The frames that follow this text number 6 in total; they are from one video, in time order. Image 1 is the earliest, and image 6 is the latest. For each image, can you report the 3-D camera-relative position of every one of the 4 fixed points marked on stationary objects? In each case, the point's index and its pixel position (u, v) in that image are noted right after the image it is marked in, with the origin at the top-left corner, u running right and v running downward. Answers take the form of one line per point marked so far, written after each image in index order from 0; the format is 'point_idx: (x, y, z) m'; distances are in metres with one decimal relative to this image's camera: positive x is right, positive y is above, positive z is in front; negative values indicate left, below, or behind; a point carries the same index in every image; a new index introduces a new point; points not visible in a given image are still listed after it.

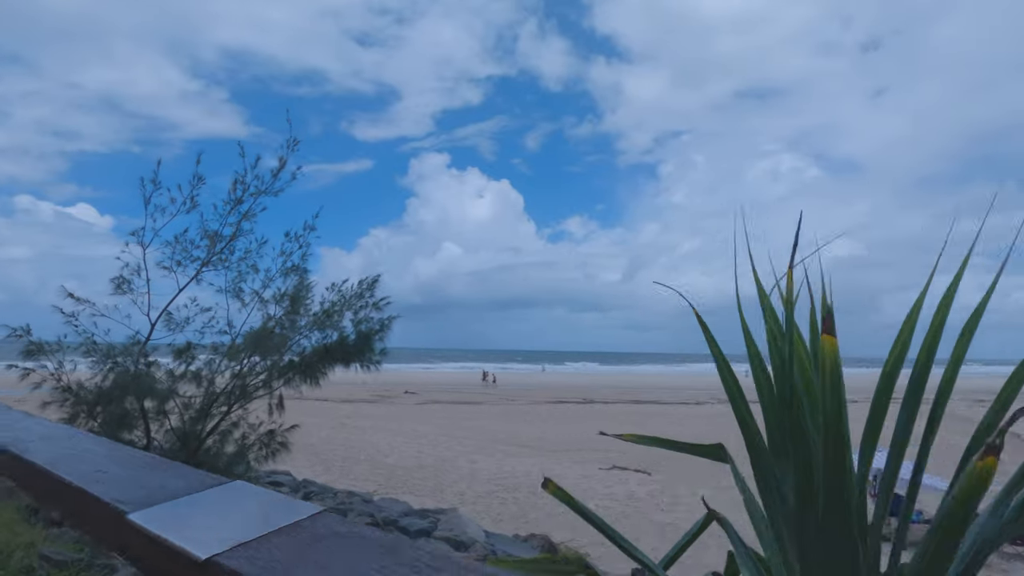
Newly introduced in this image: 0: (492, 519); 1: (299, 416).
0: (-0.4, -4.2, +10.4) m
1: (-8.1, -4.9, +19.5) m
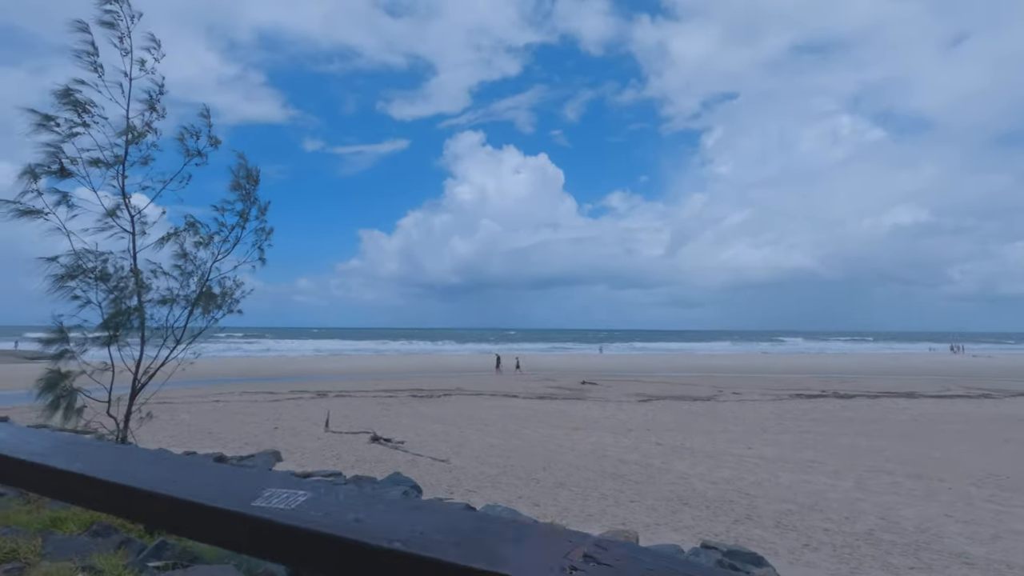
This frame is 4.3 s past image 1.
0: (+2.4, -4.2, +10.3) m
1: (-4.5, -4.7, +20.0) m
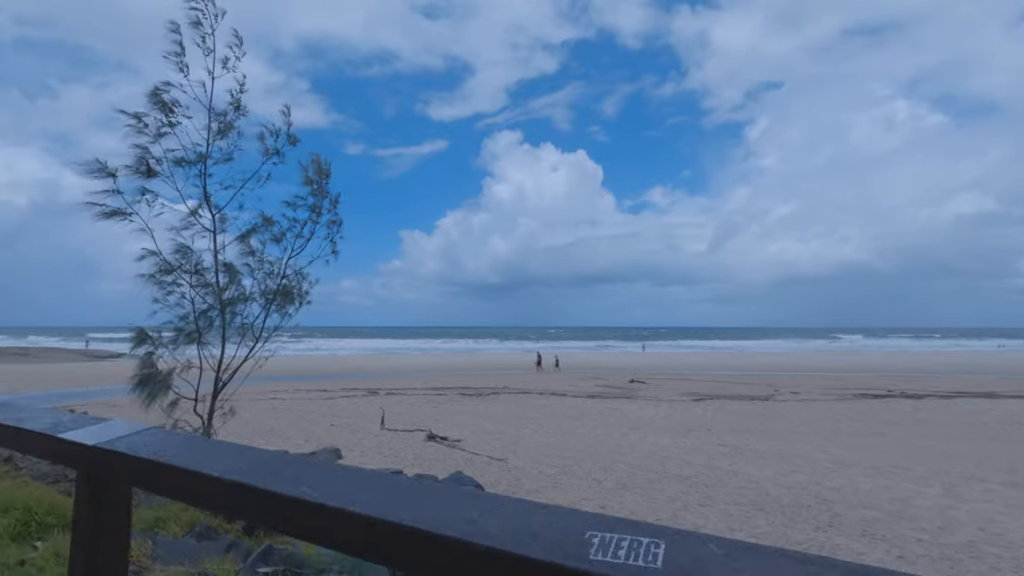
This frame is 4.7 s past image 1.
0: (+3.6, -4.1, +9.9) m
1: (-2.6, -4.6, +20.1) m
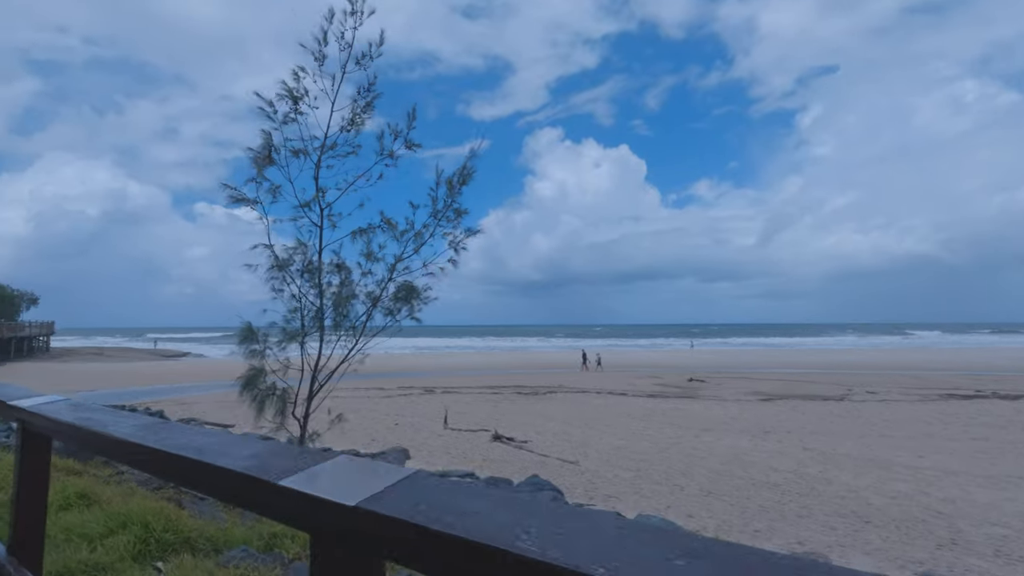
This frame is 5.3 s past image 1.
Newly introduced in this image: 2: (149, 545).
0: (+5.0, -4.0, +9.1) m
1: (-0.3, -4.5, +19.8) m
2: (-2.0, -1.4, +2.9) m
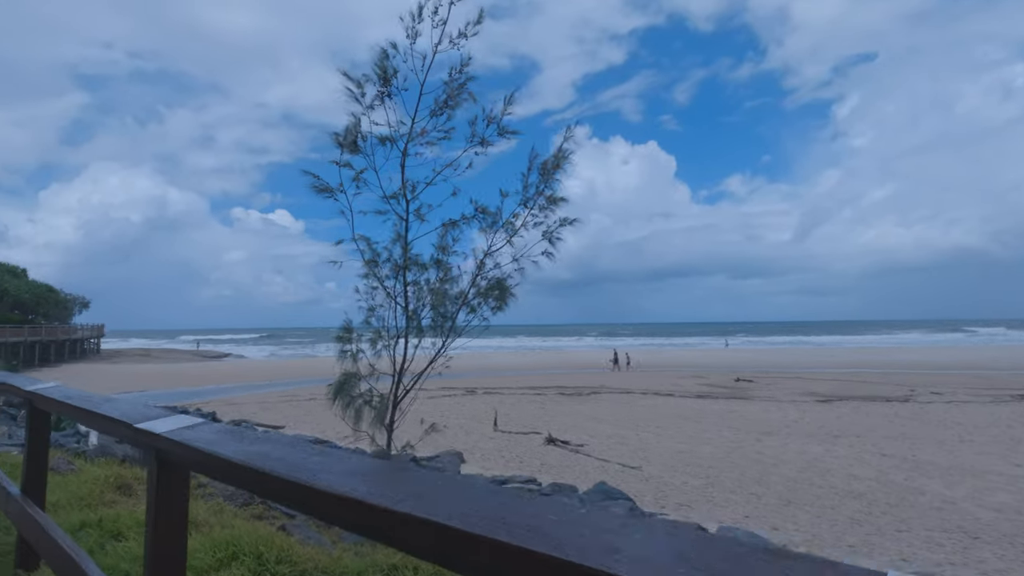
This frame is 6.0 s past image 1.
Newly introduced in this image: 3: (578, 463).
0: (+6.2, -3.9, +8.4) m
1: (+1.4, -4.4, +19.3) m
2: (-1.2, -1.4, +2.5) m
3: (+1.5, -4.0, +12.2) m
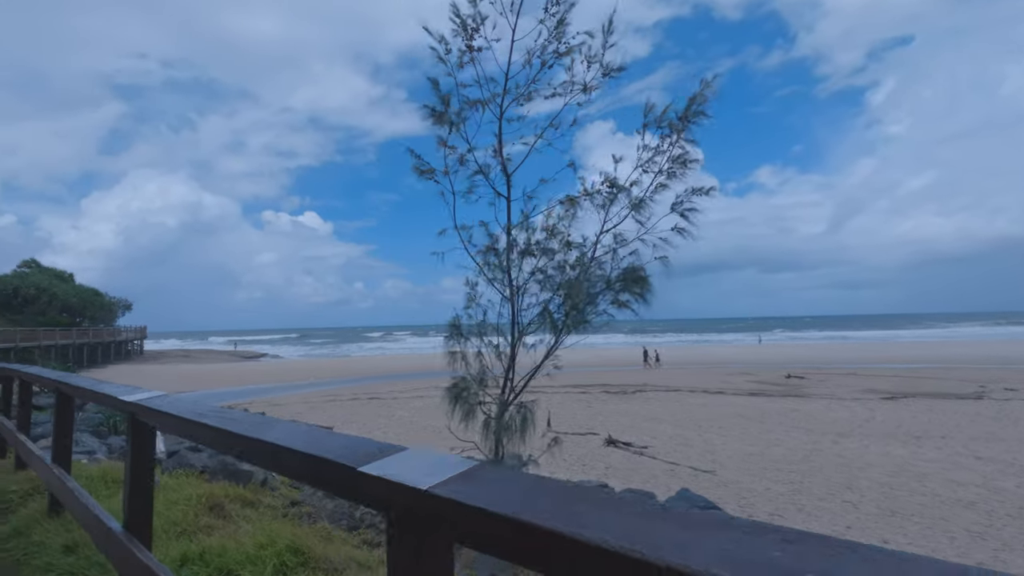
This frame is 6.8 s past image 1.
0: (+7.4, -3.7, +7.4) m
1: (+3.2, -4.3, +18.6) m
2: (-0.3, -1.3, +1.9) m
3: (+2.9, -3.9, +11.5) m
